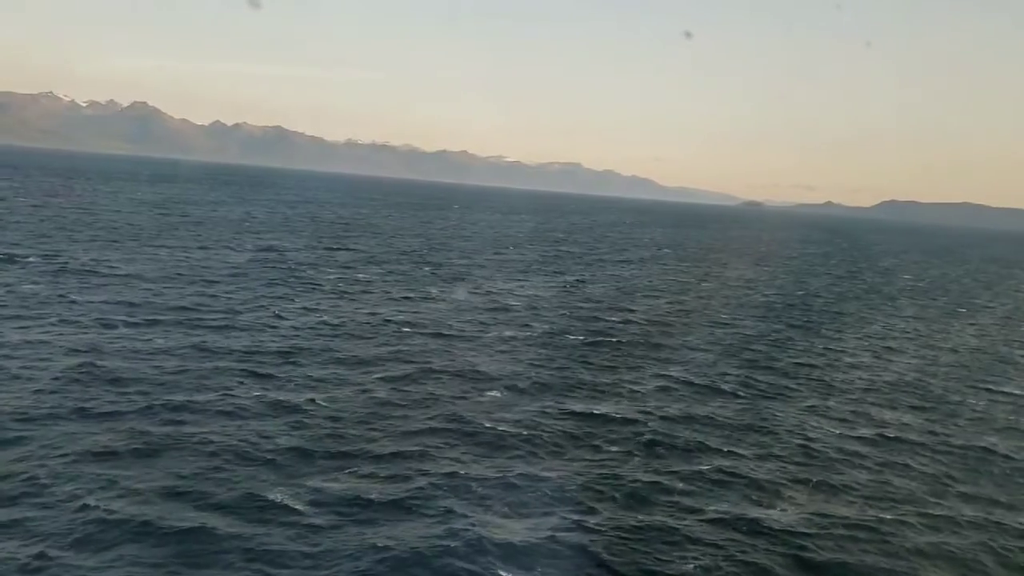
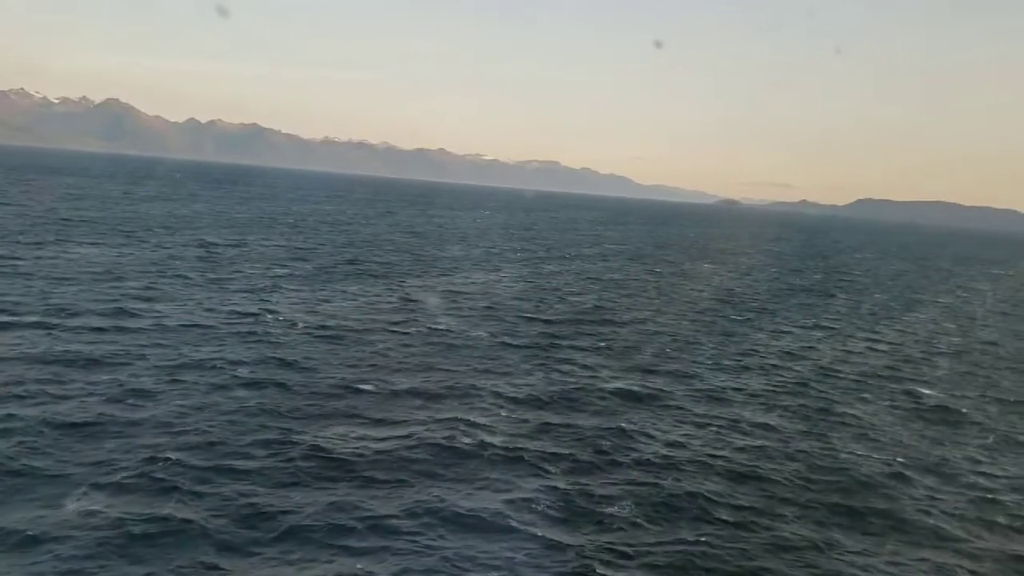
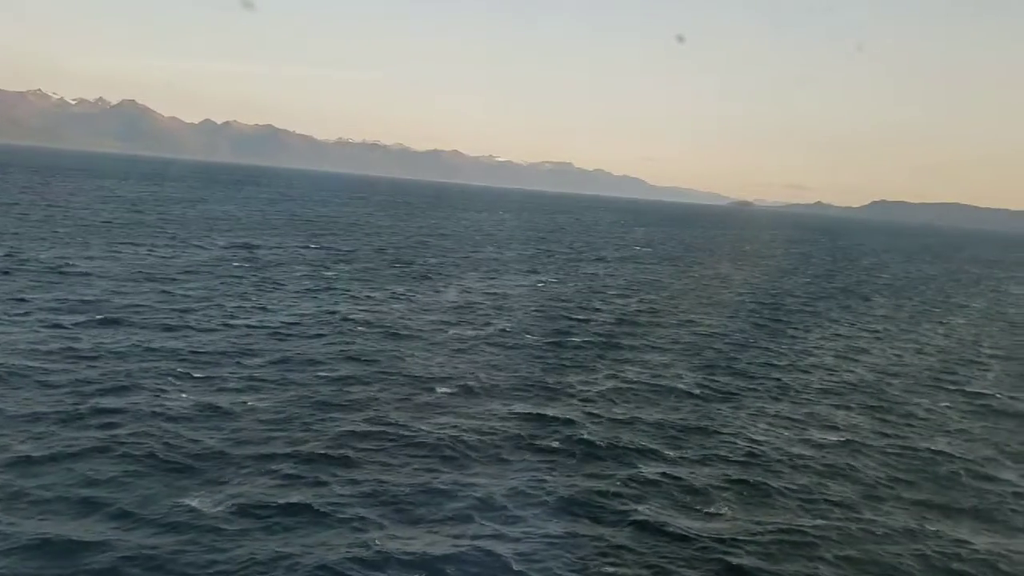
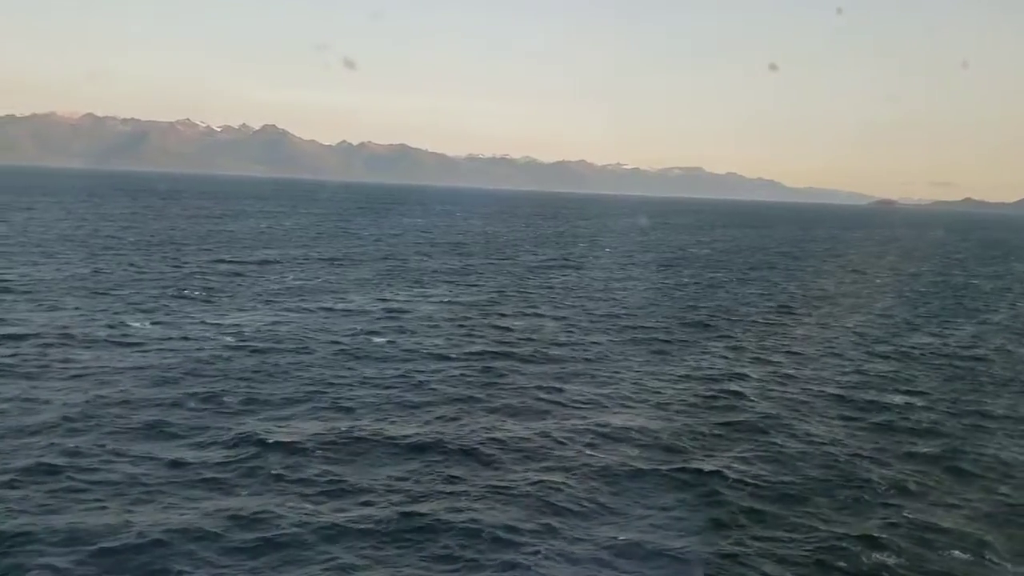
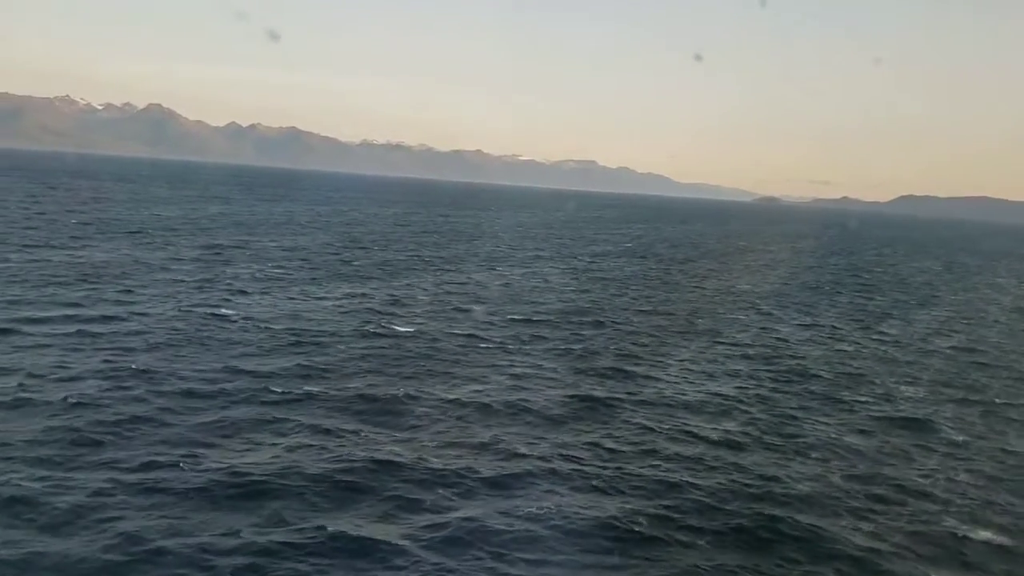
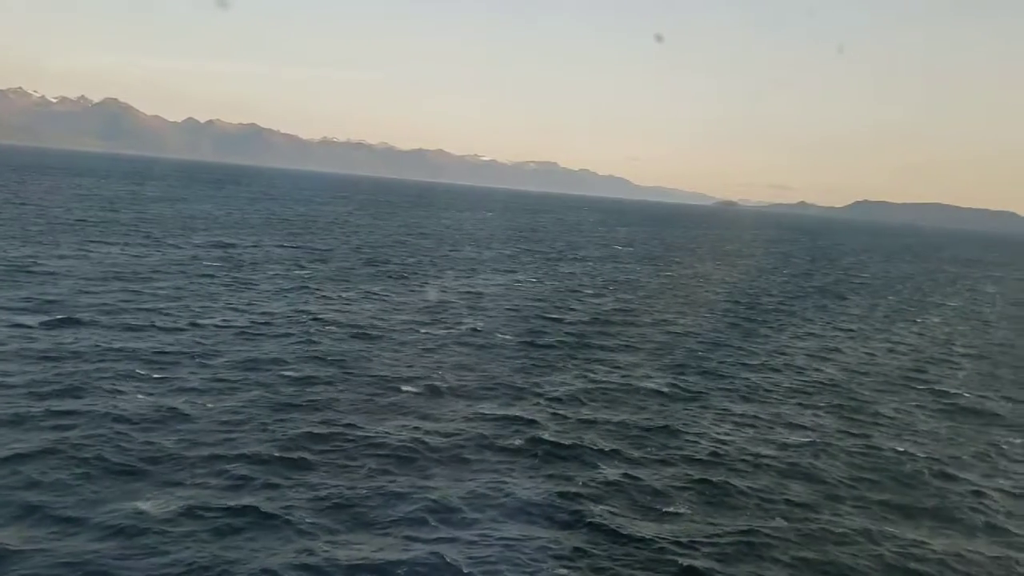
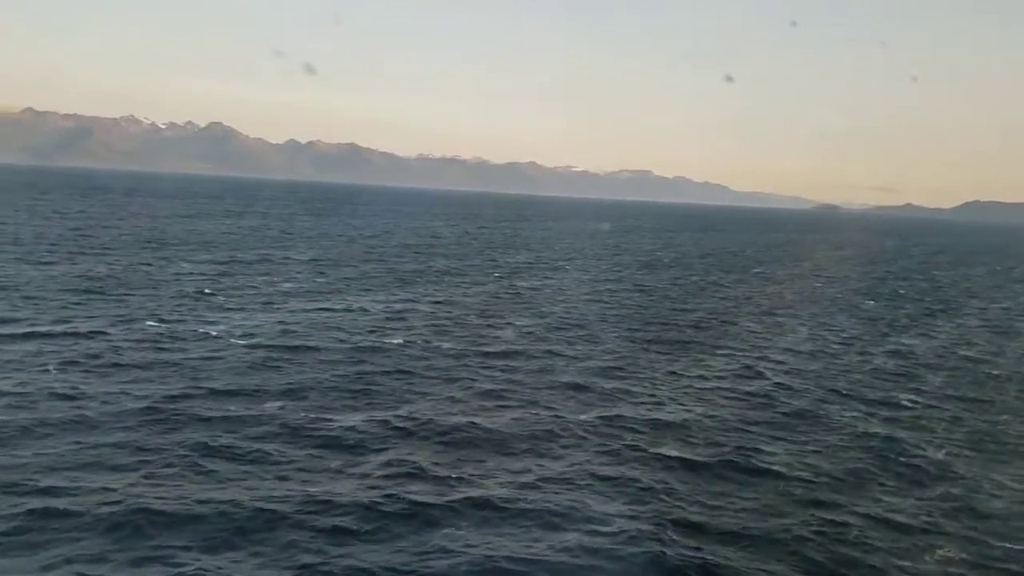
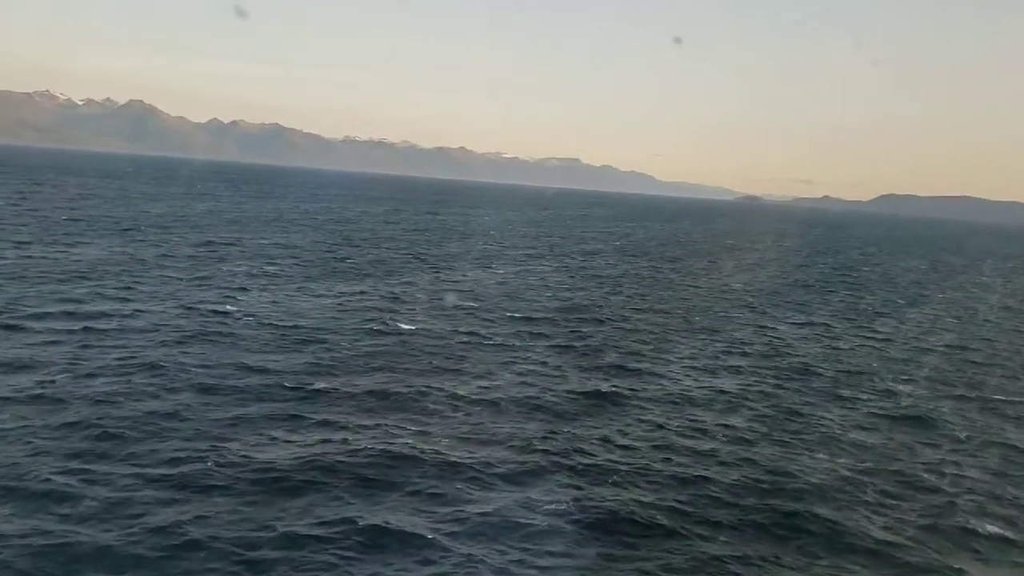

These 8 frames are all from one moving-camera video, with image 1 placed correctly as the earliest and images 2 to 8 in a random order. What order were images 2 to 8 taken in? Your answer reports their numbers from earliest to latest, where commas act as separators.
3, 6, 2, 8, 5, 7, 4
